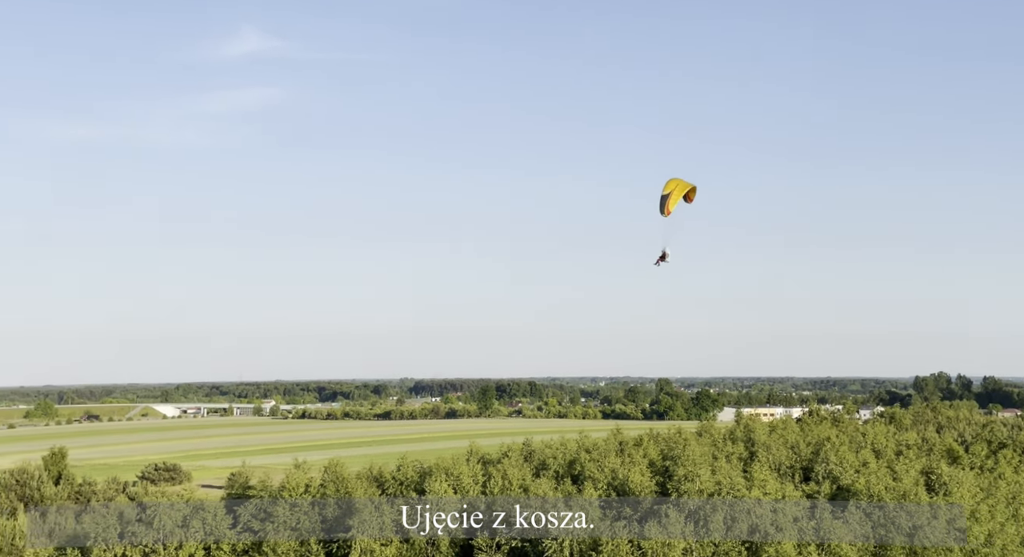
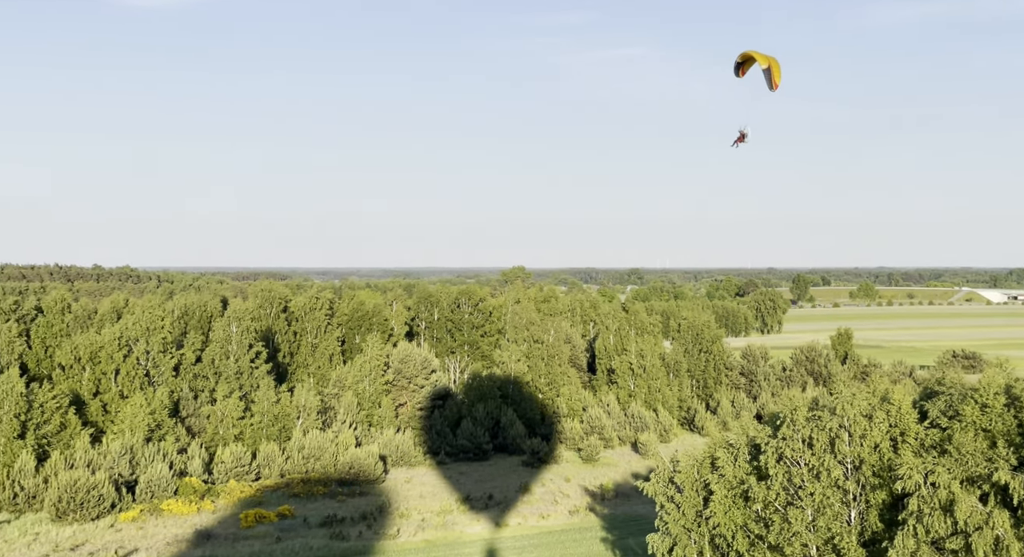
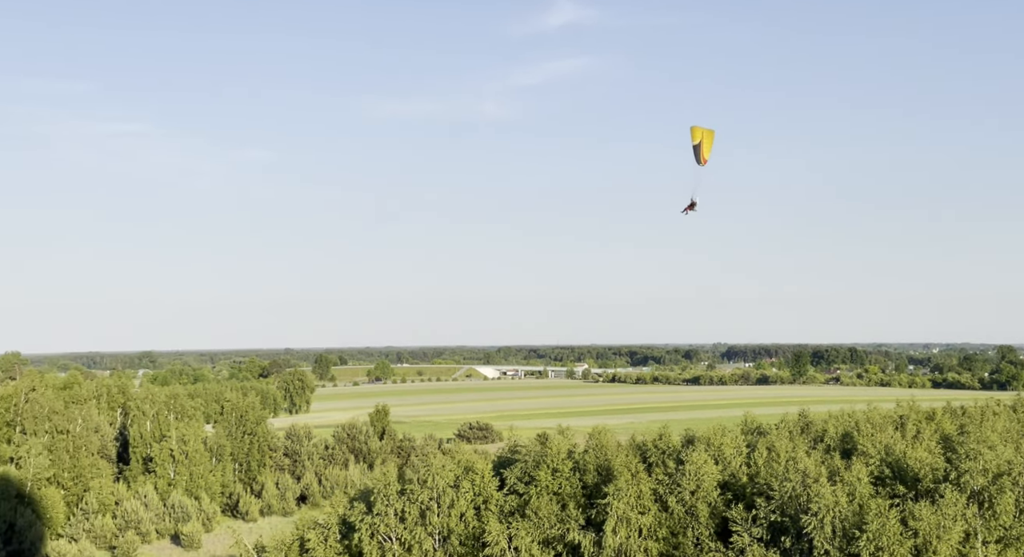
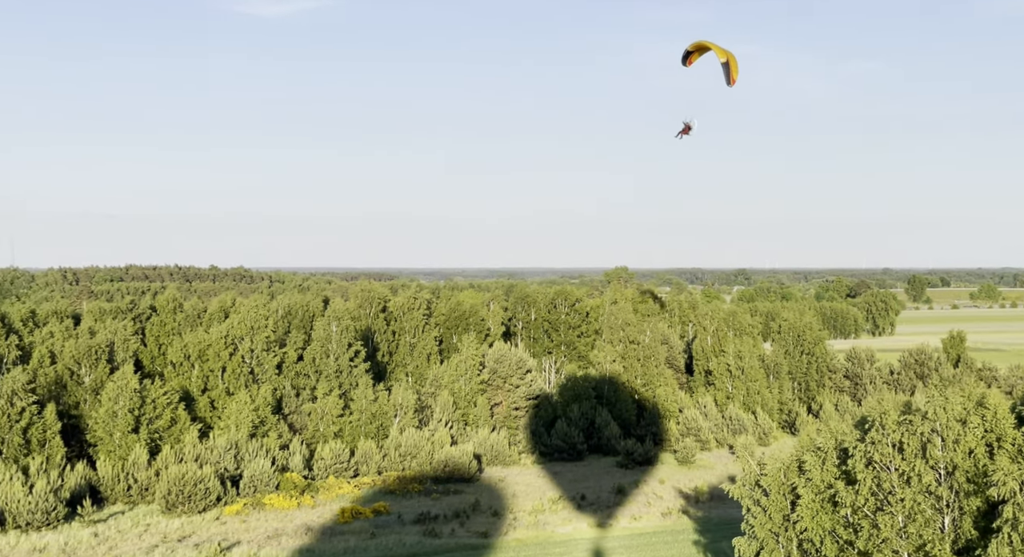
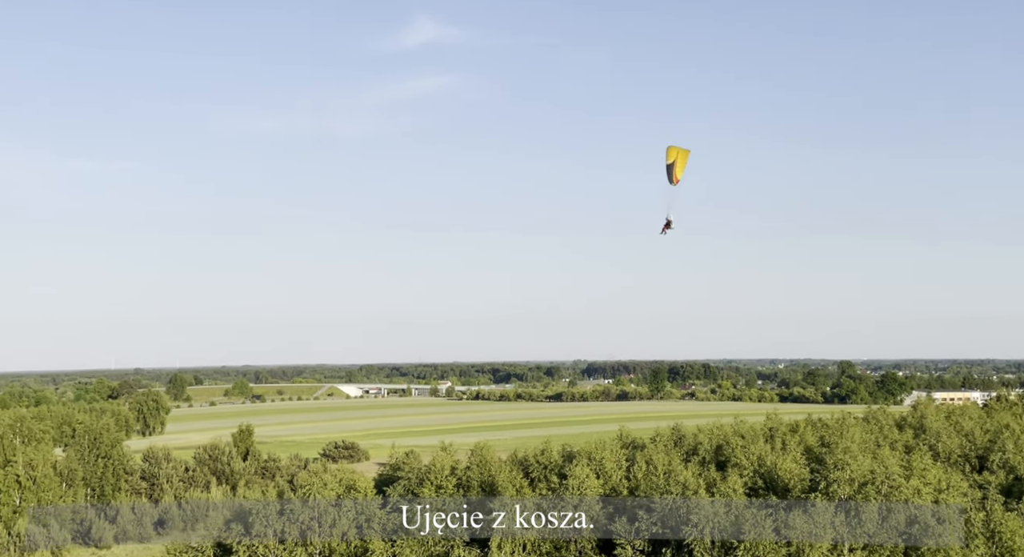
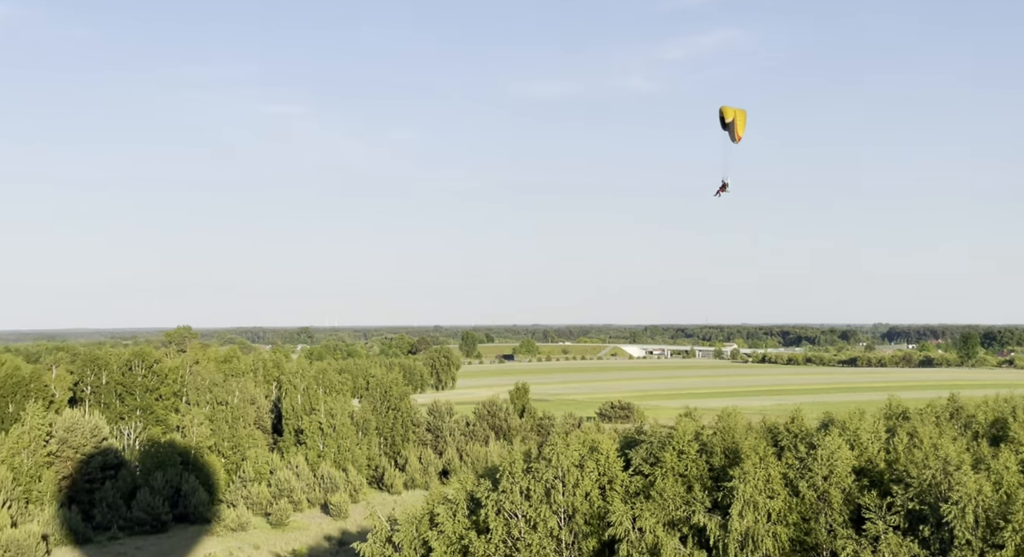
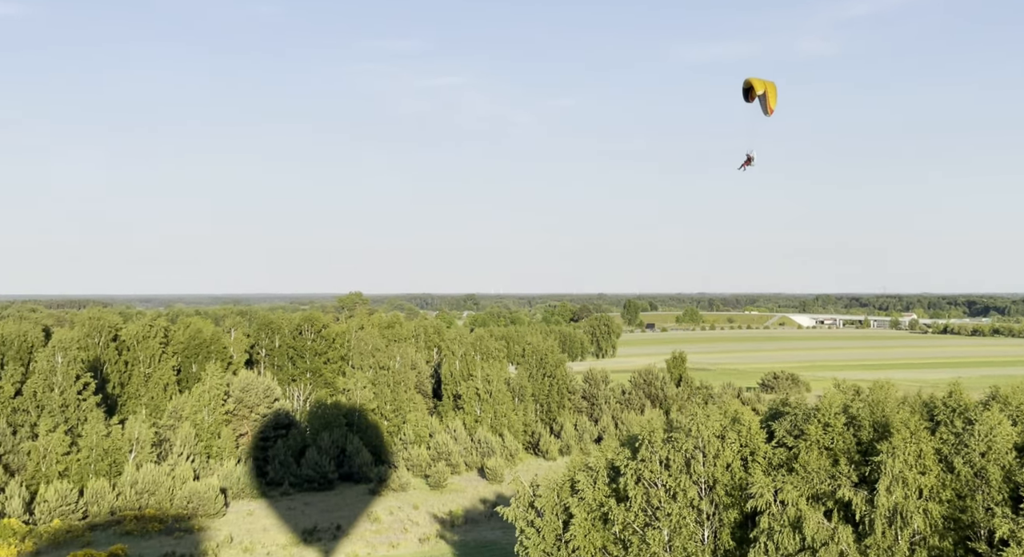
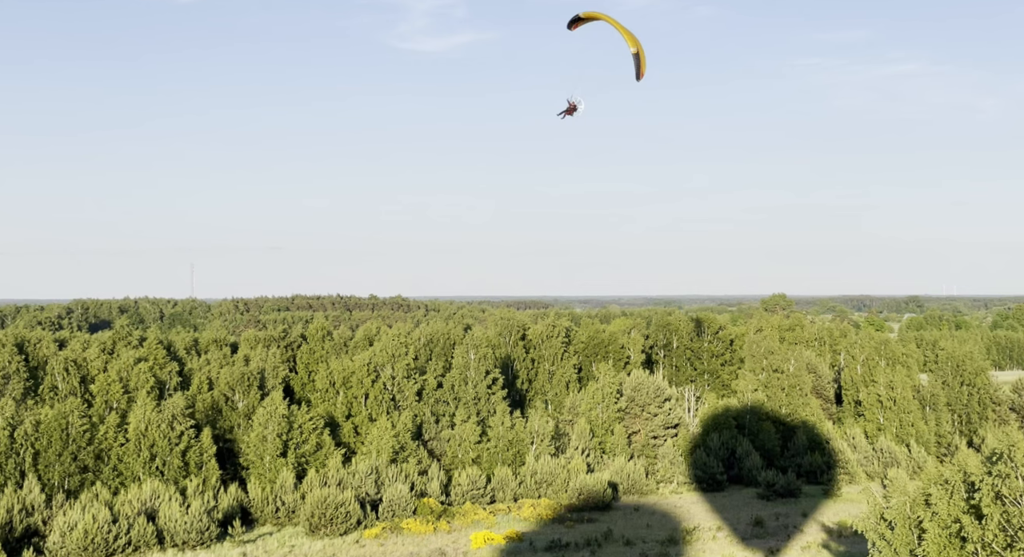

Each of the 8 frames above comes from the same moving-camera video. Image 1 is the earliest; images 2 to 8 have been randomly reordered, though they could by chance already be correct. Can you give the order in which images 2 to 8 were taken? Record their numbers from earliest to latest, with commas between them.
5, 3, 6, 7, 2, 4, 8
